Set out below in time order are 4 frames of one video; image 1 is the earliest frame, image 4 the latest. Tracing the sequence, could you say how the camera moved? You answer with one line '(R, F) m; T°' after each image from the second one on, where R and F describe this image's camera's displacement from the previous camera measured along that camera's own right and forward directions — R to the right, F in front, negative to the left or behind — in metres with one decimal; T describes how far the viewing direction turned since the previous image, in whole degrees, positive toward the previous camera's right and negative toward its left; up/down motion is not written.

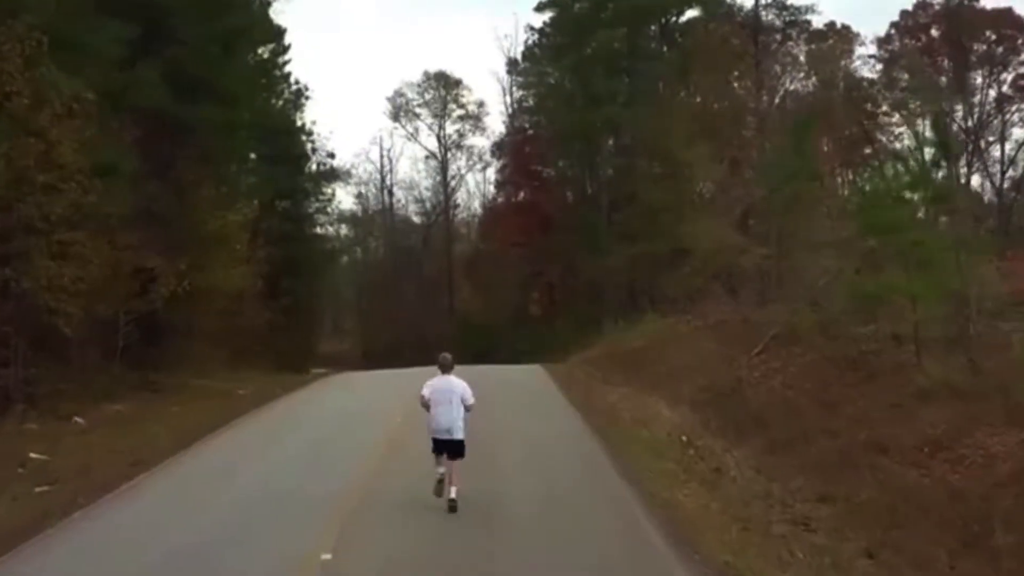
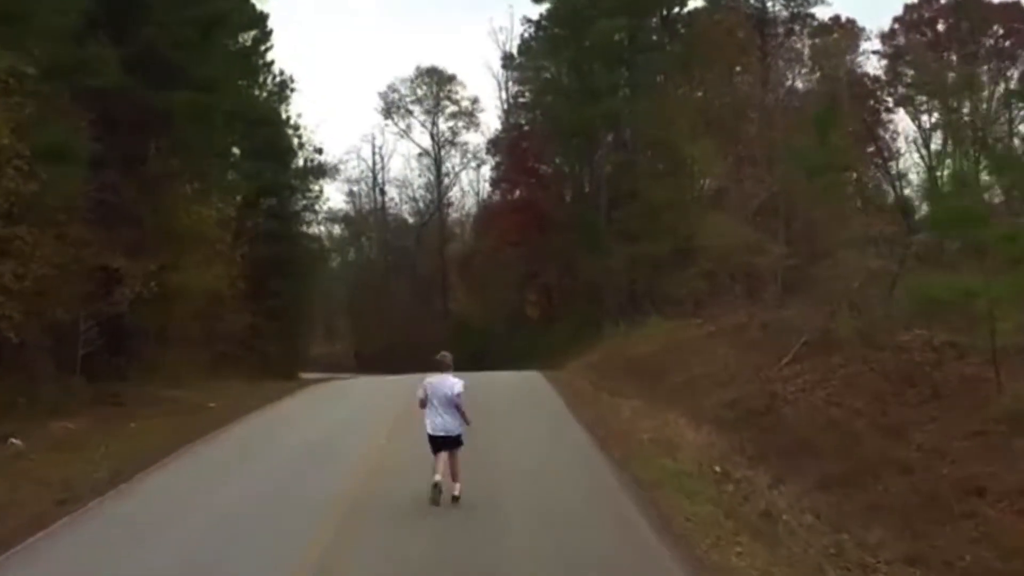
(-0.1, +2.6) m; 0°
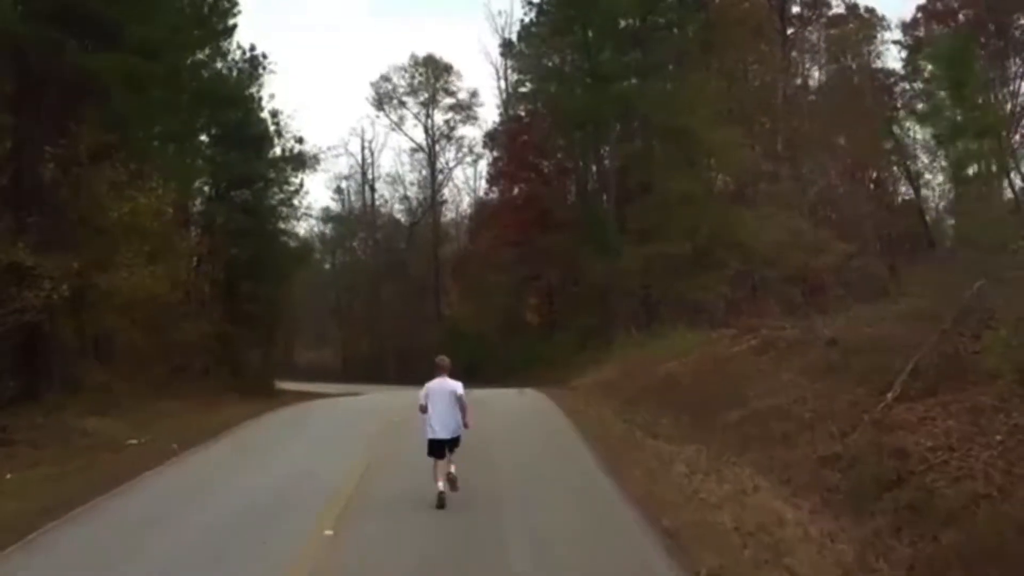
(-0.2, +5.5) m; 0°
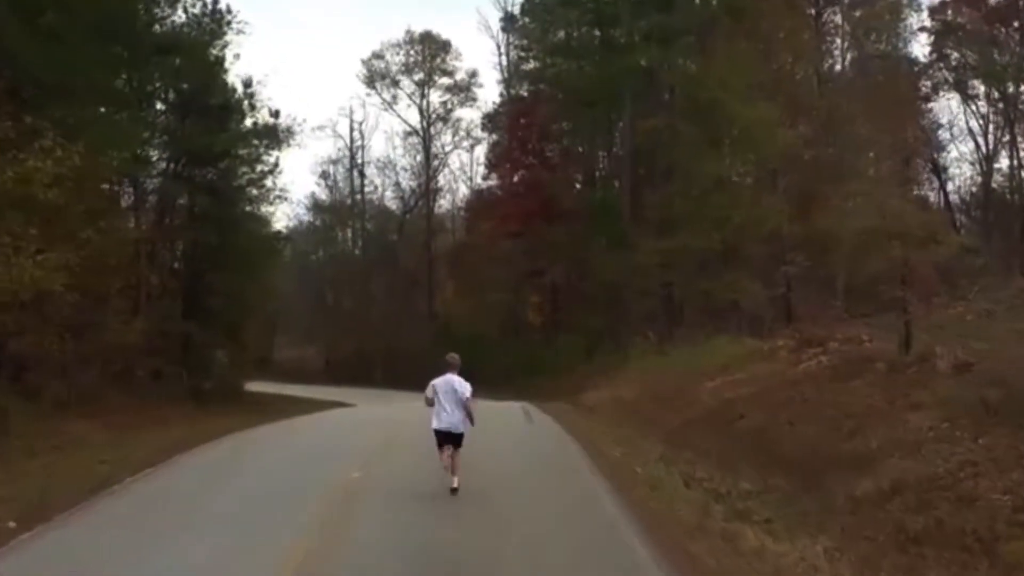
(-0.2, +6.1) m; 0°
